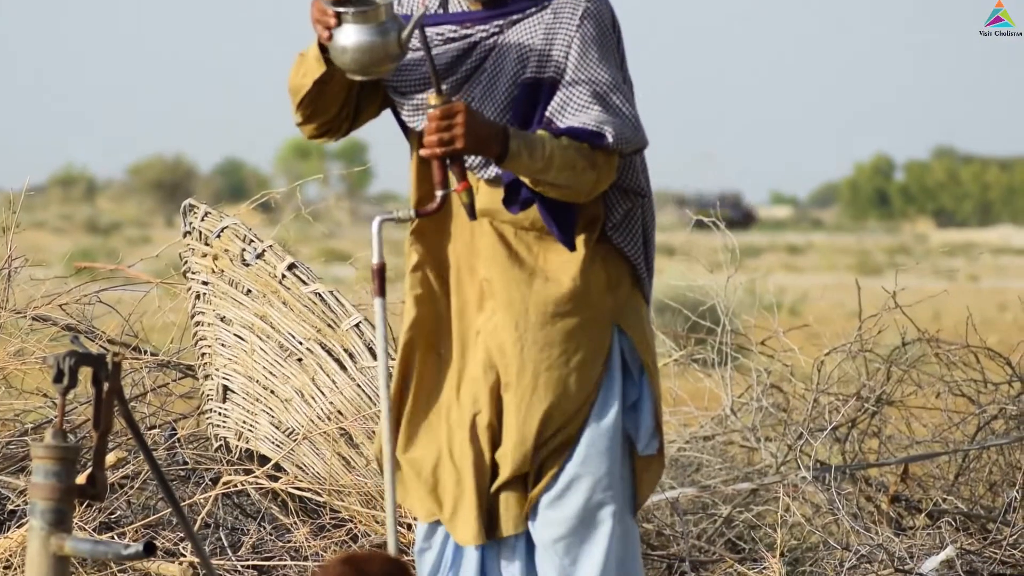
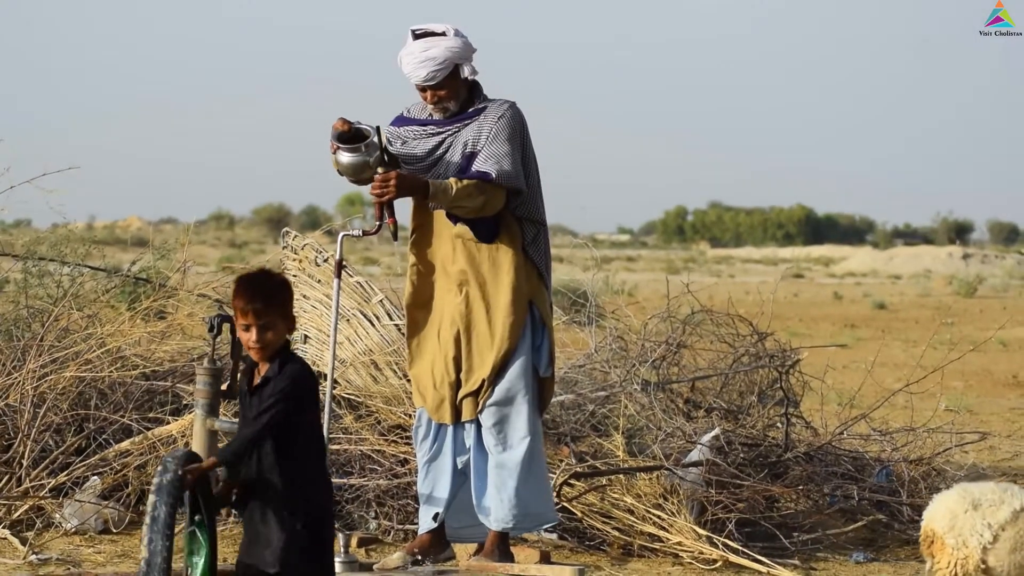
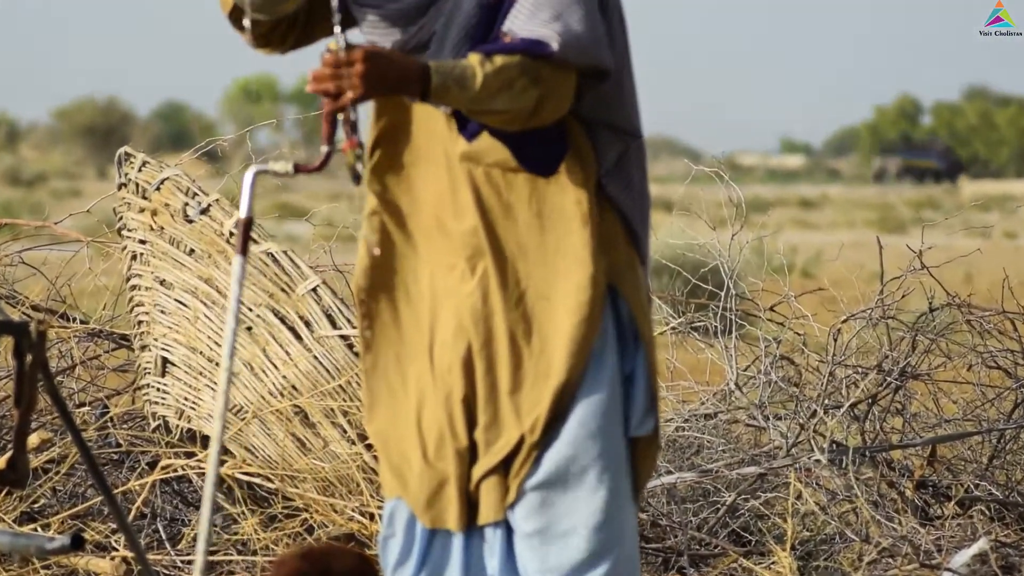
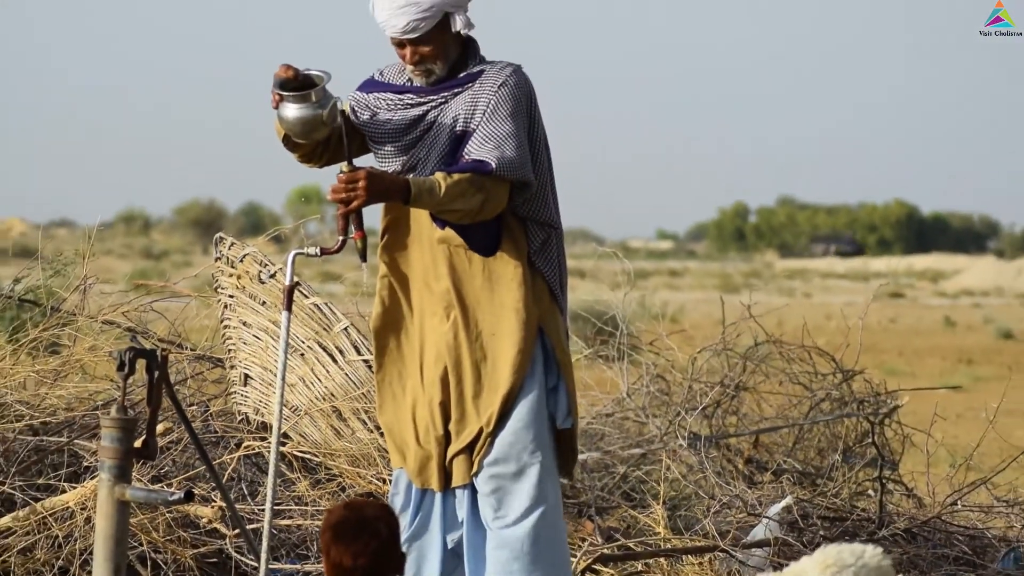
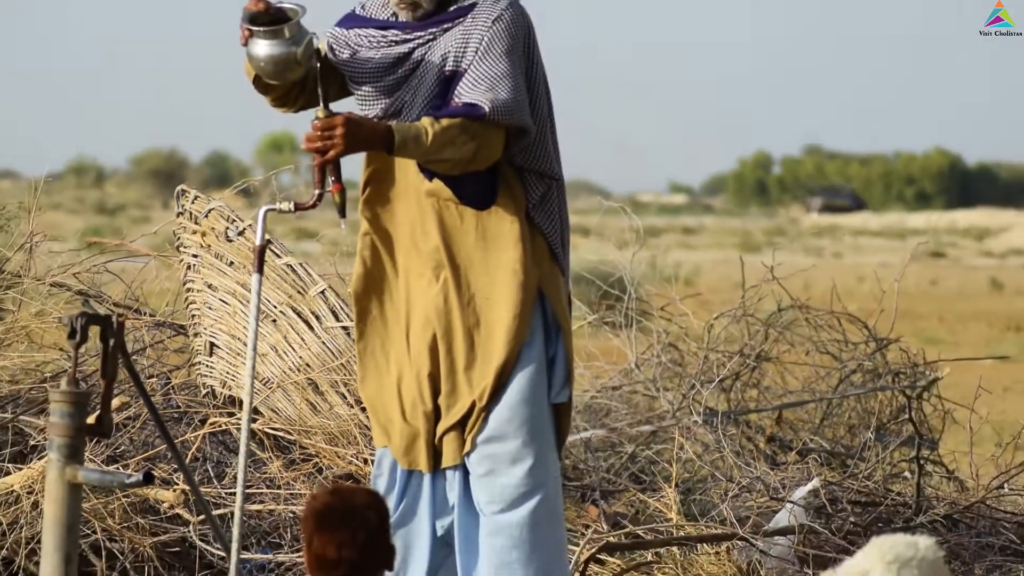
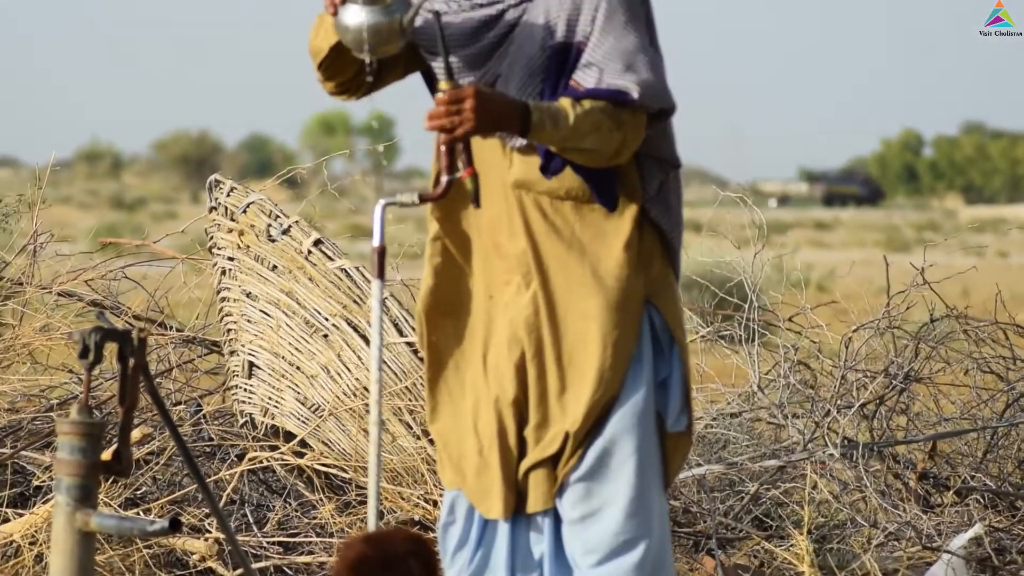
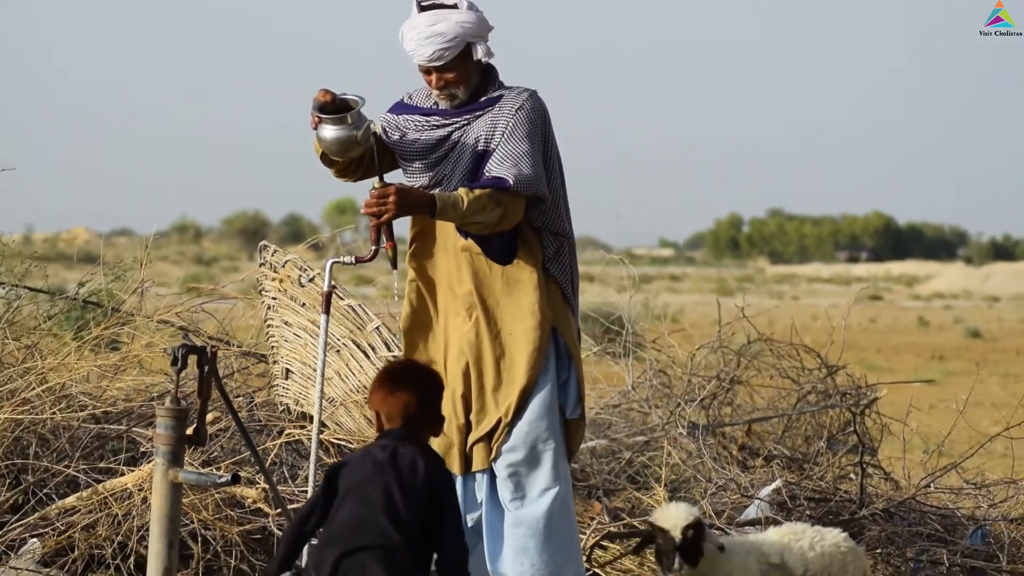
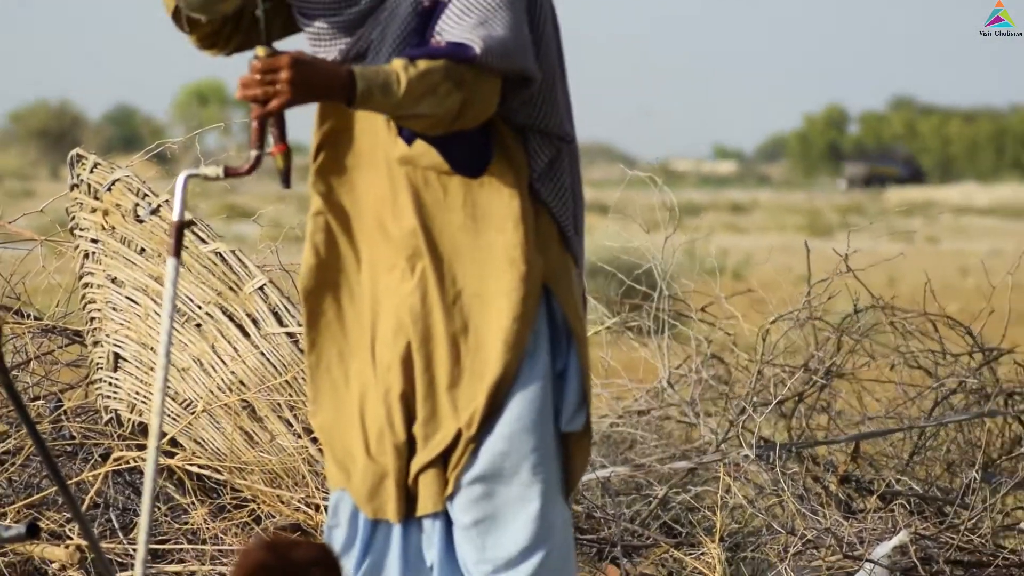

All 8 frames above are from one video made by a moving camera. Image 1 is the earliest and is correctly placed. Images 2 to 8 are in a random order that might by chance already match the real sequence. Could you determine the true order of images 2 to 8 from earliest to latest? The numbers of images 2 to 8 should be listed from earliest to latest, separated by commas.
6, 3, 8, 5, 4, 7, 2
